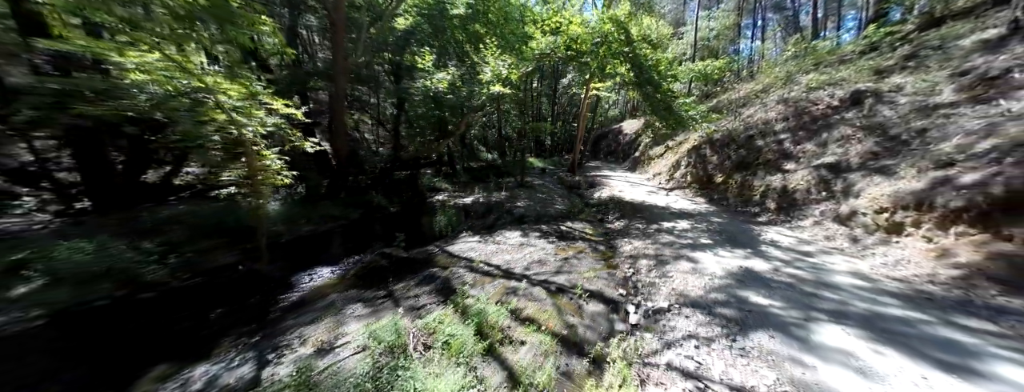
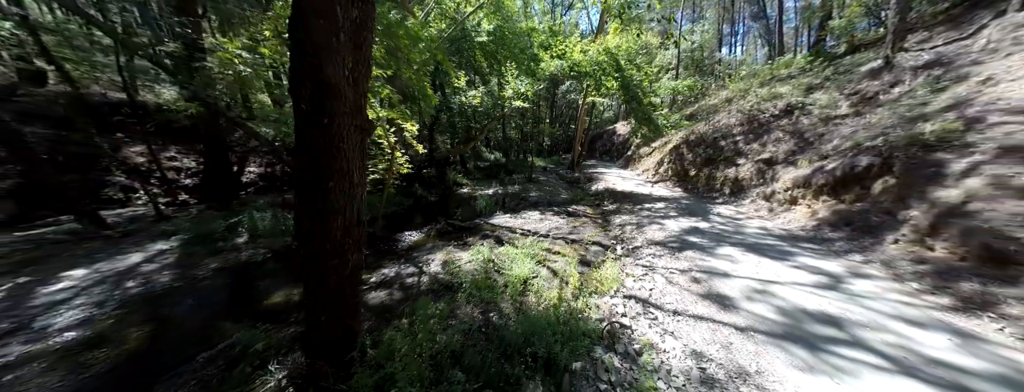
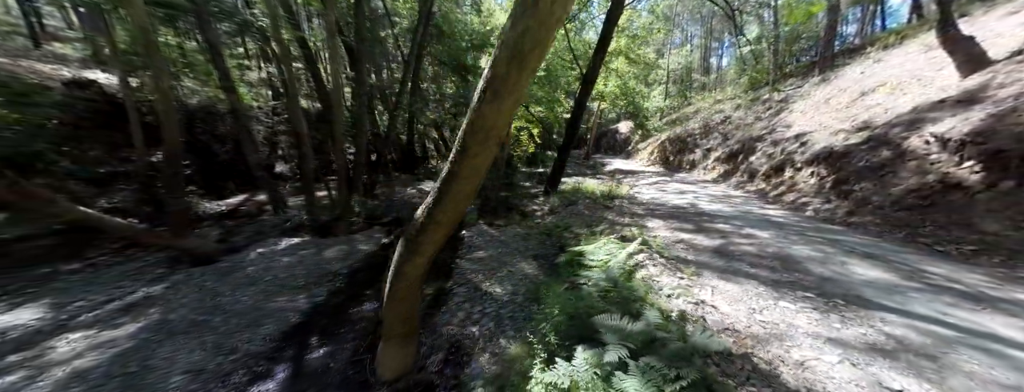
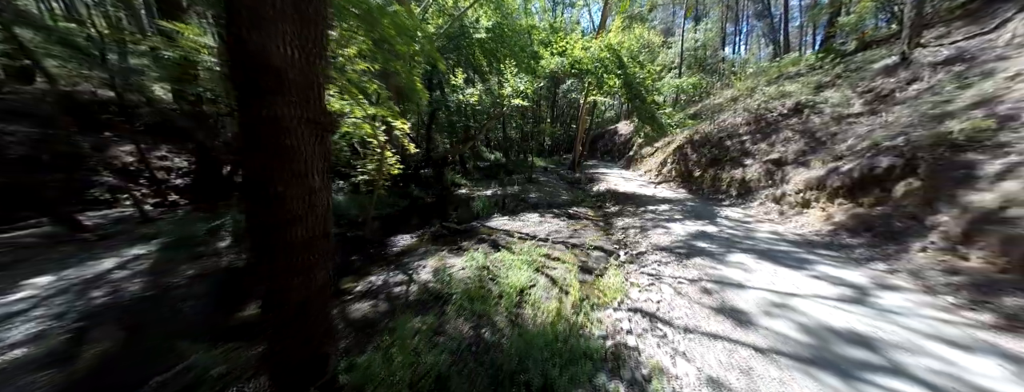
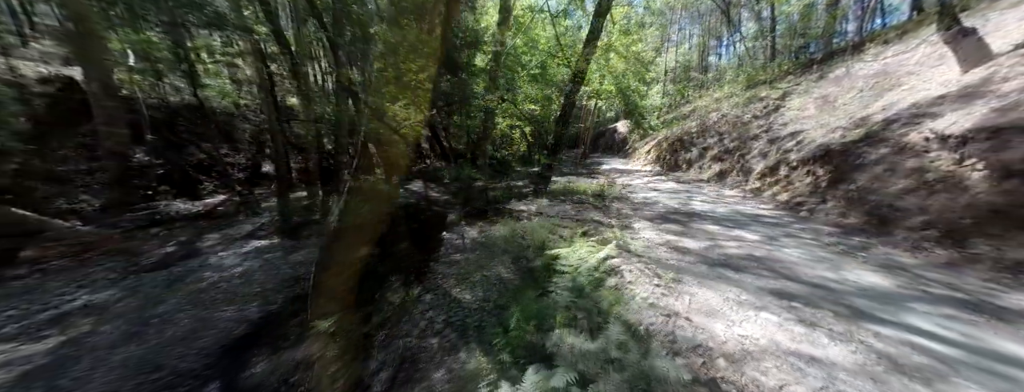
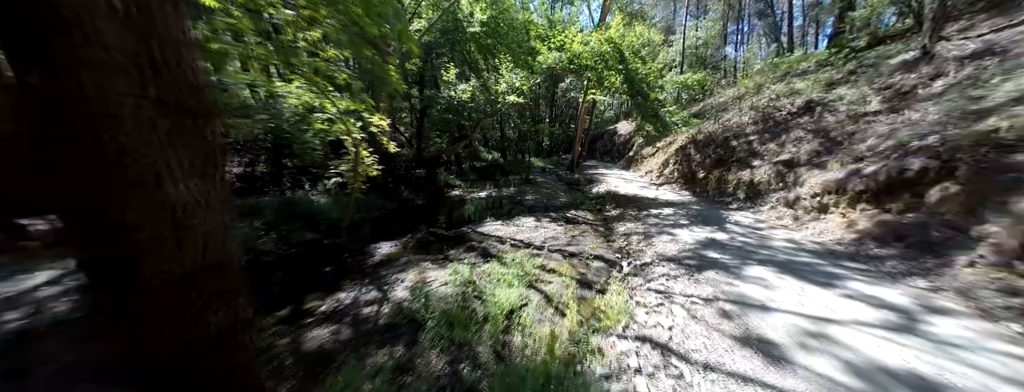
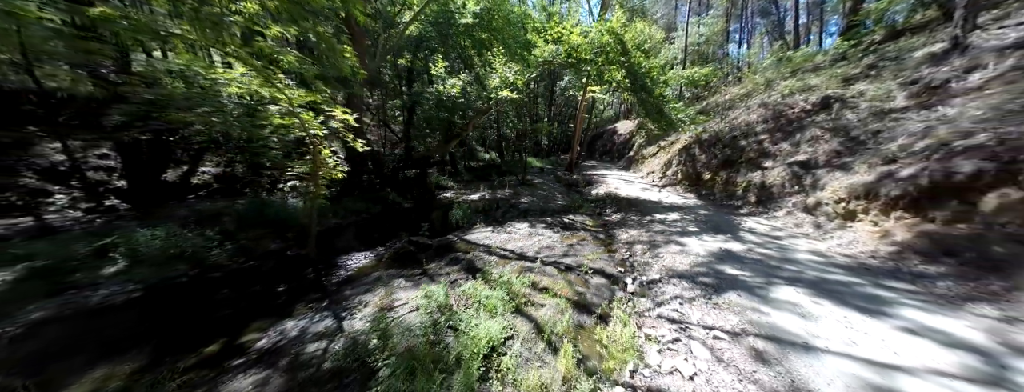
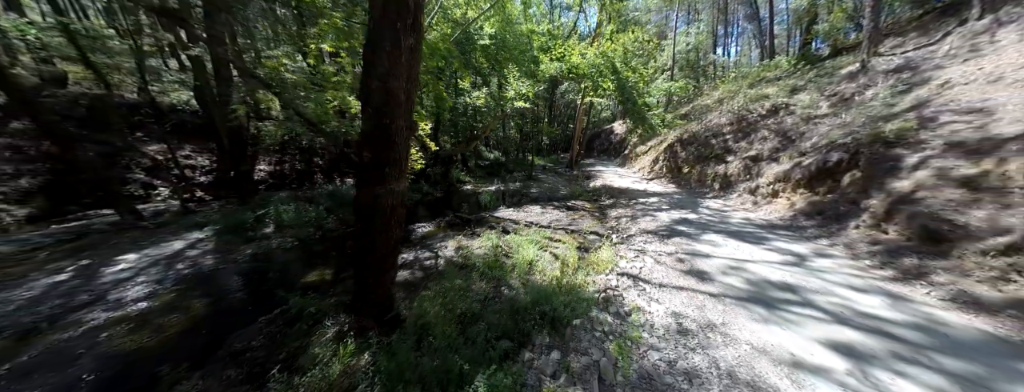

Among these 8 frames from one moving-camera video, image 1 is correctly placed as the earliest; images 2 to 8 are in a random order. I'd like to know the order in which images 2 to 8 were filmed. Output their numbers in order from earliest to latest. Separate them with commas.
7, 6, 4, 2, 8, 5, 3
